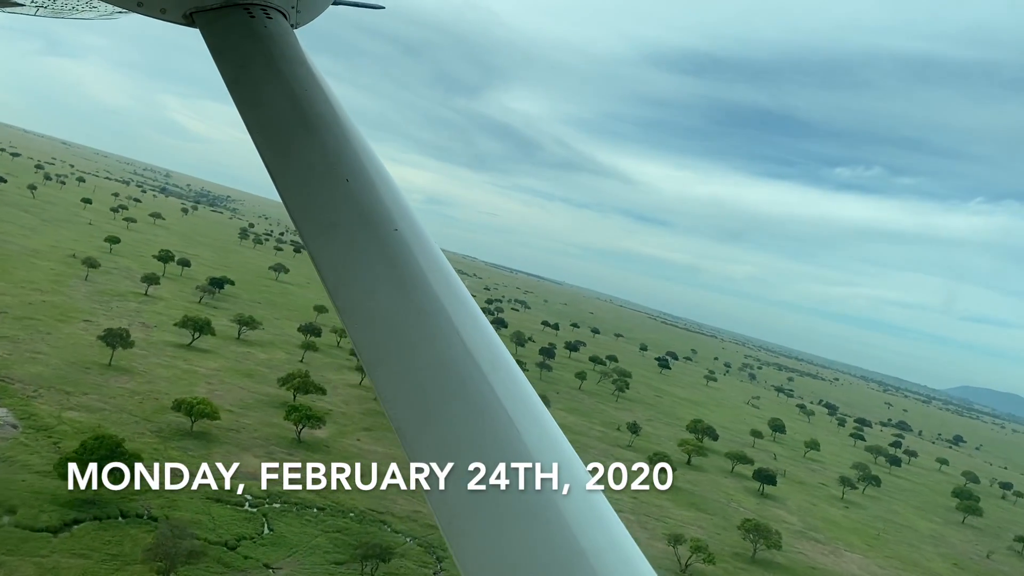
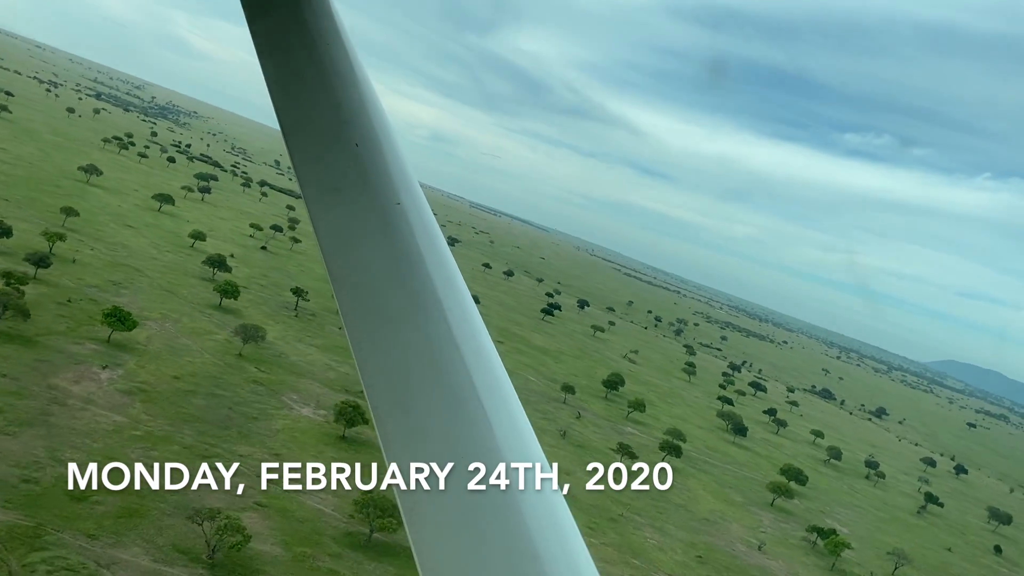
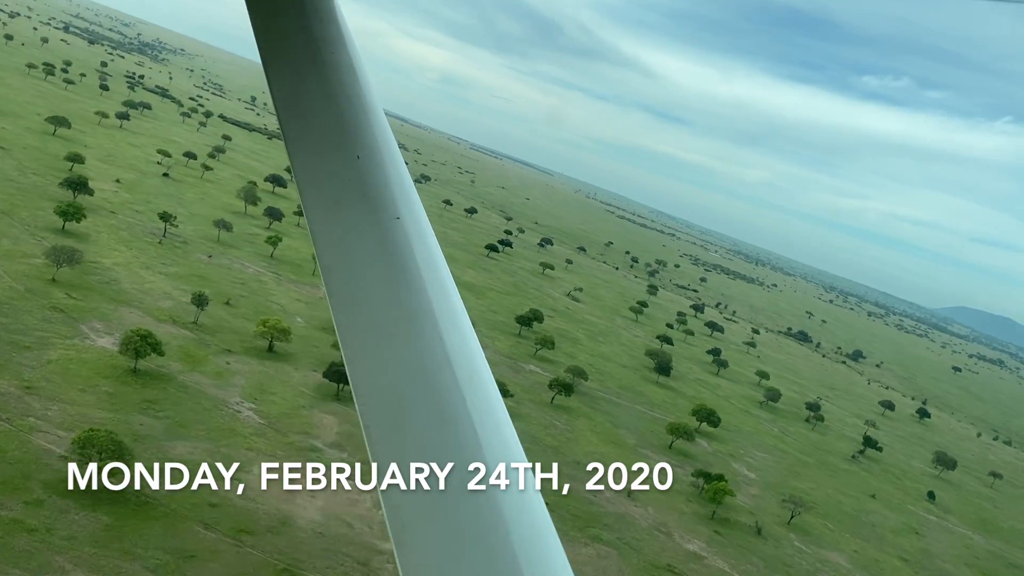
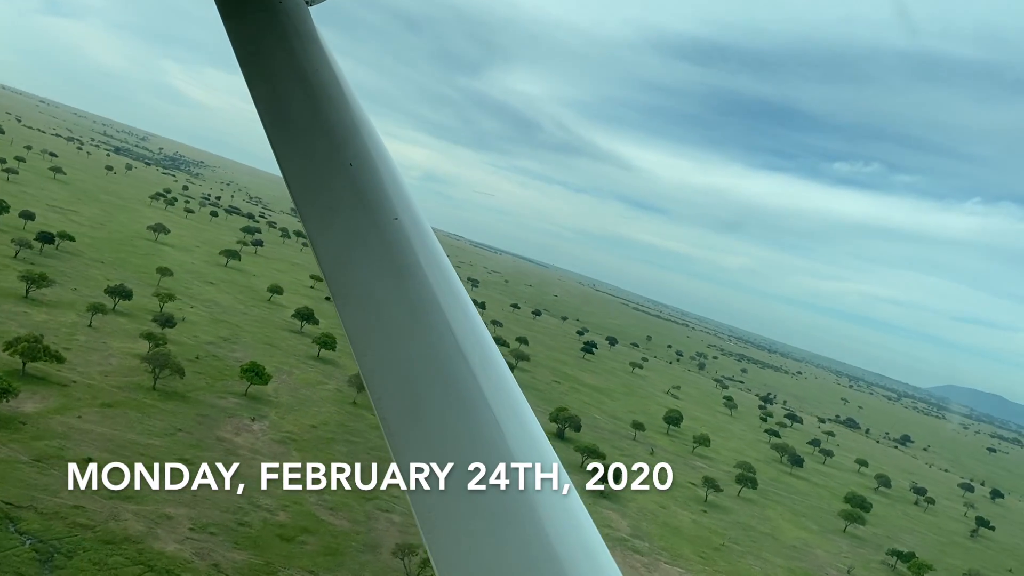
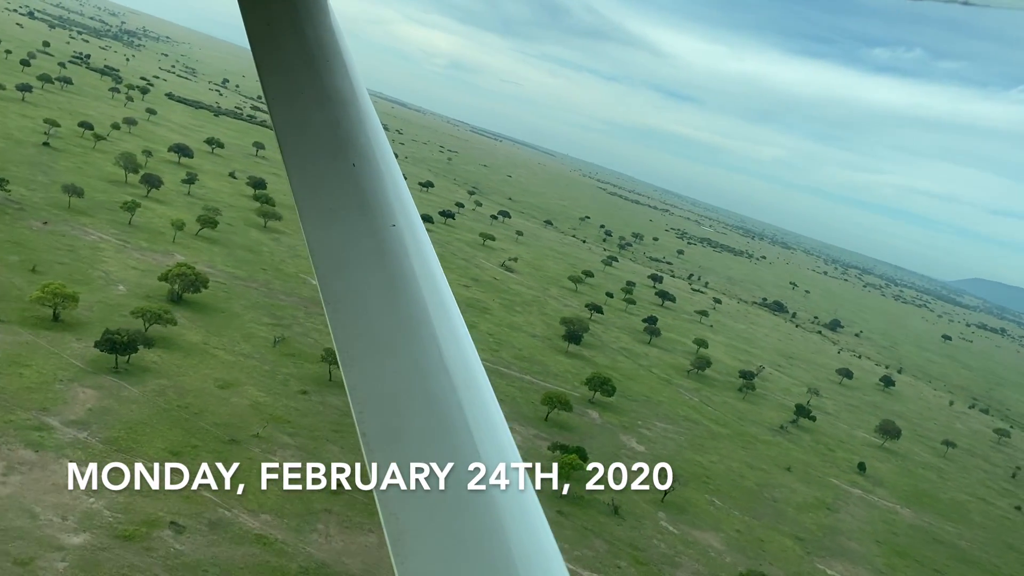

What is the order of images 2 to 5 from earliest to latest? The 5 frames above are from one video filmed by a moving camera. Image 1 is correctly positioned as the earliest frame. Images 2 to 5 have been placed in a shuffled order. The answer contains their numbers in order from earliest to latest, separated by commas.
4, 2, 3, 5
